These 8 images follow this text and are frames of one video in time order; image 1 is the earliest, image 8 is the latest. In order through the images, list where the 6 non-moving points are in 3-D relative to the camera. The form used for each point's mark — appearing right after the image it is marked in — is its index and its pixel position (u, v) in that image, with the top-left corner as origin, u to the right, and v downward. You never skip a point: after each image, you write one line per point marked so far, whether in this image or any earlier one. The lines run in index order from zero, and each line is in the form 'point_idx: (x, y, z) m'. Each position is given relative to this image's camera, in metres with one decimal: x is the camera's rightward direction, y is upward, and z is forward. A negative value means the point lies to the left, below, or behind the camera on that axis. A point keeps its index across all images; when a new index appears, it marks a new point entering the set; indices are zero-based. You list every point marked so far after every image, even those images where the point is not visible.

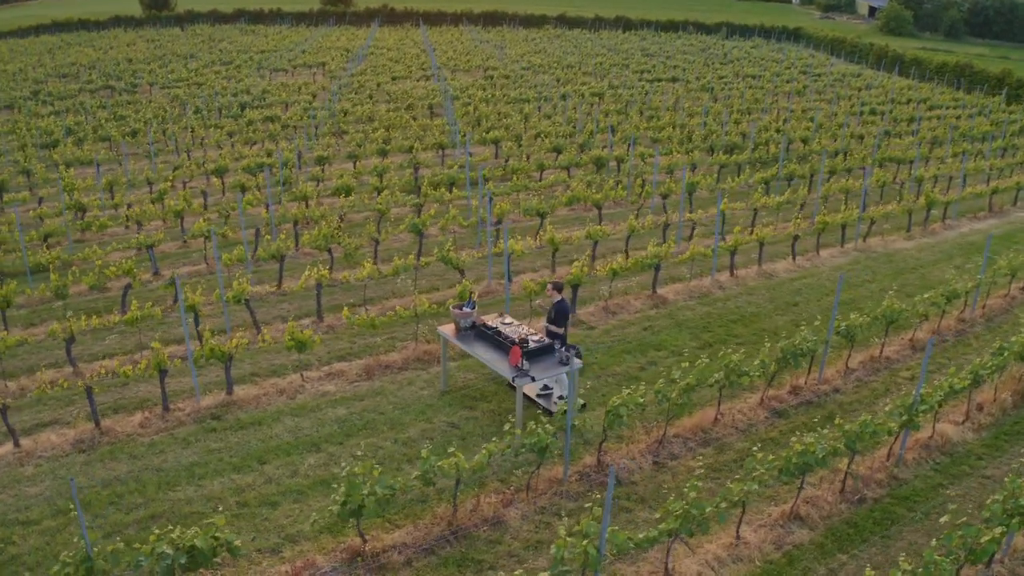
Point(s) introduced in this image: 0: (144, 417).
0: (-4.7, -1.7, +11.2) m
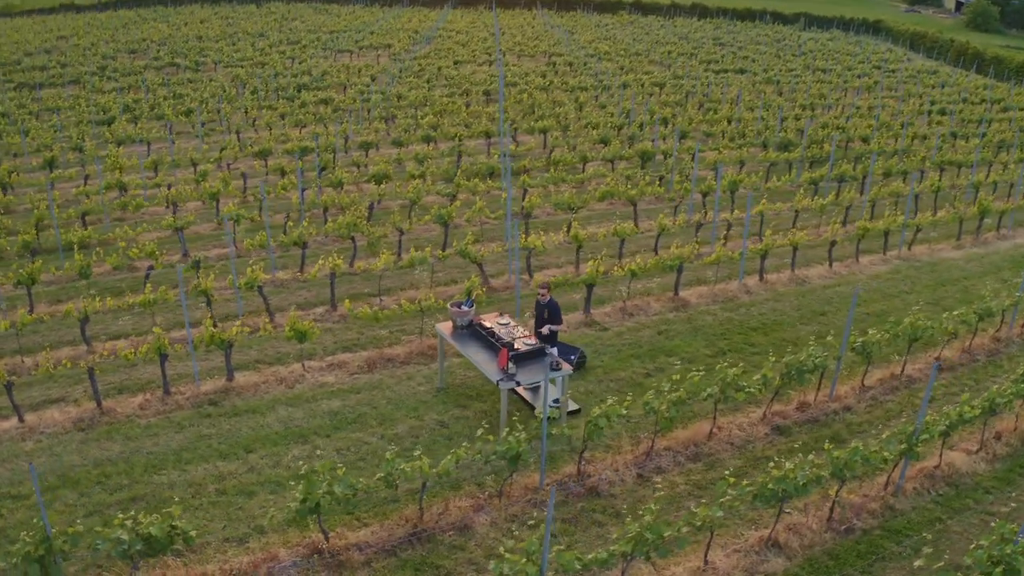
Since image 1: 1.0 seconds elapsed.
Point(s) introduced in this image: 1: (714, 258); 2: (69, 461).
0: (-4.8, -1.5, +11.4) m
1: (+3.8, +0.6, +16.1) m
2: (-5.2, -2.0, +10.1) m
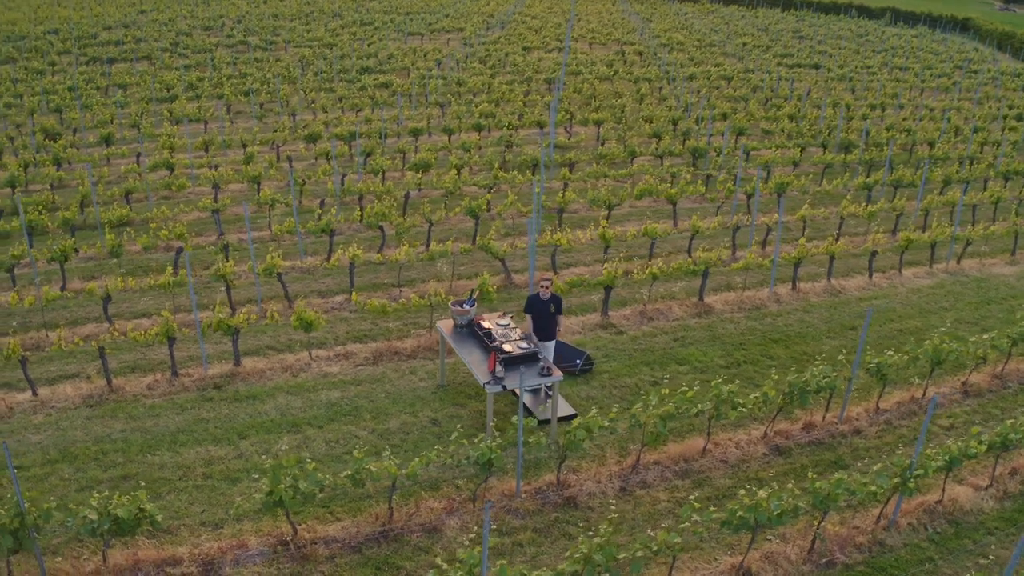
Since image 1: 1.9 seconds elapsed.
0: (-4.9, -1.3, +11.7) m
1: (+4.2, +0.5, +15.7) m
2: (-5.3, -1.8, +10.4) m
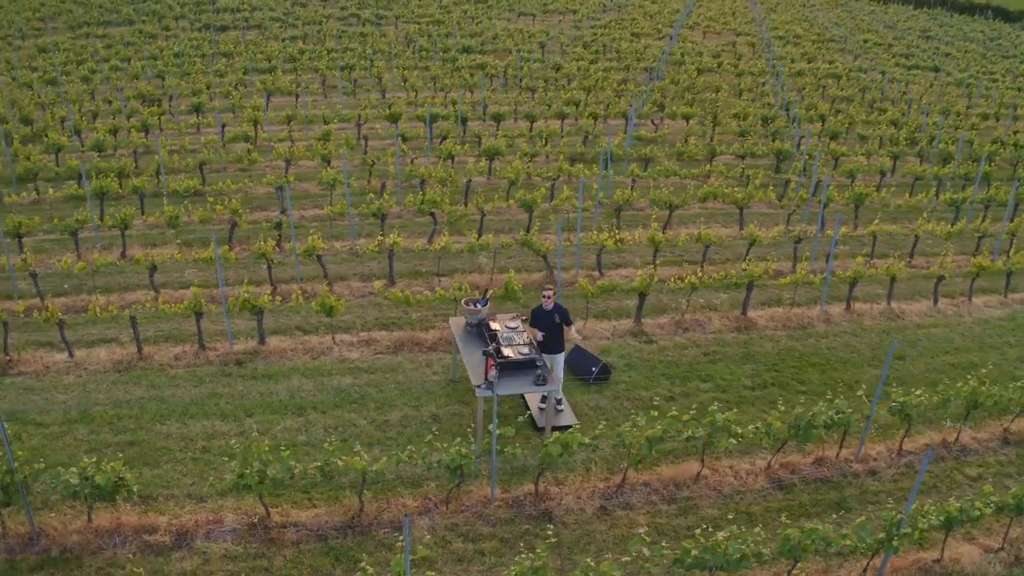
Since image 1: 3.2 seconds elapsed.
0: (-4.7, -0.9, +12.2) m
1: (+4.9, +0.2, +15.0) m
2: (-5.4, -1.4, +11.0) m
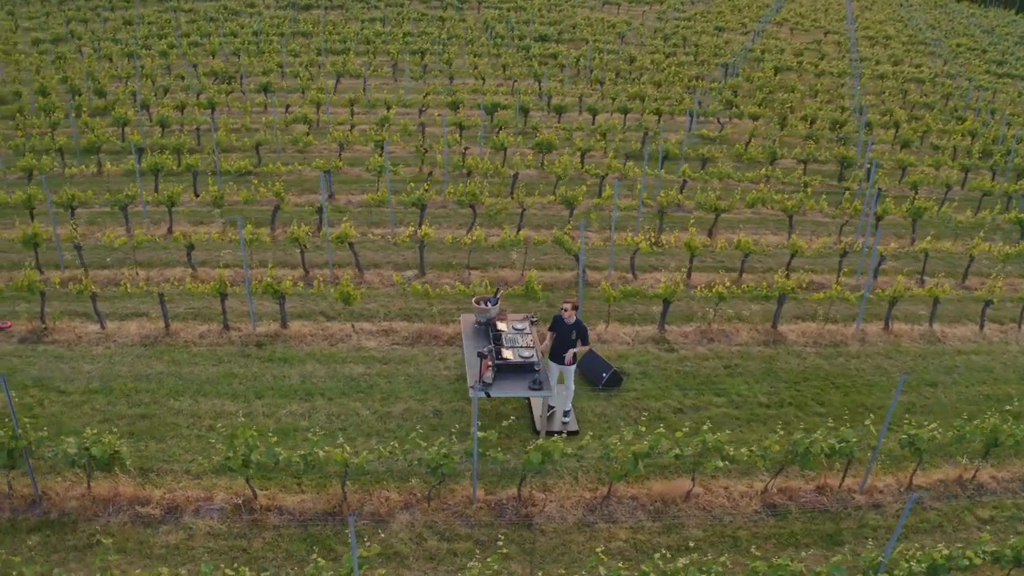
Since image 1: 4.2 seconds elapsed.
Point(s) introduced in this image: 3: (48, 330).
0: (-4.5, -0.6, +12.6) m
1: (+5.4, -0.1, +14.5) m
2: (-5.3, -1.1, +11.5) m
3: (-6.5, -0.6, +12.1) m
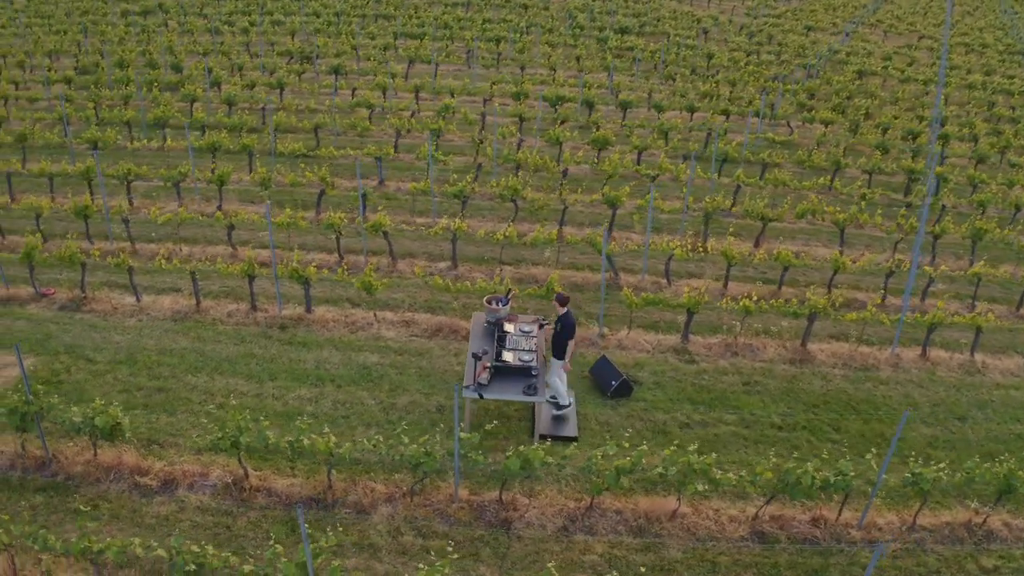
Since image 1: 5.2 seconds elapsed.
0: (-4.2, -0.3, +13.1) m
1: (+5.8, -0.5, +14.0) m
2: (-5.2, -0.8, +12.1) m
3: (-6.3, -0.2, +12.7) m
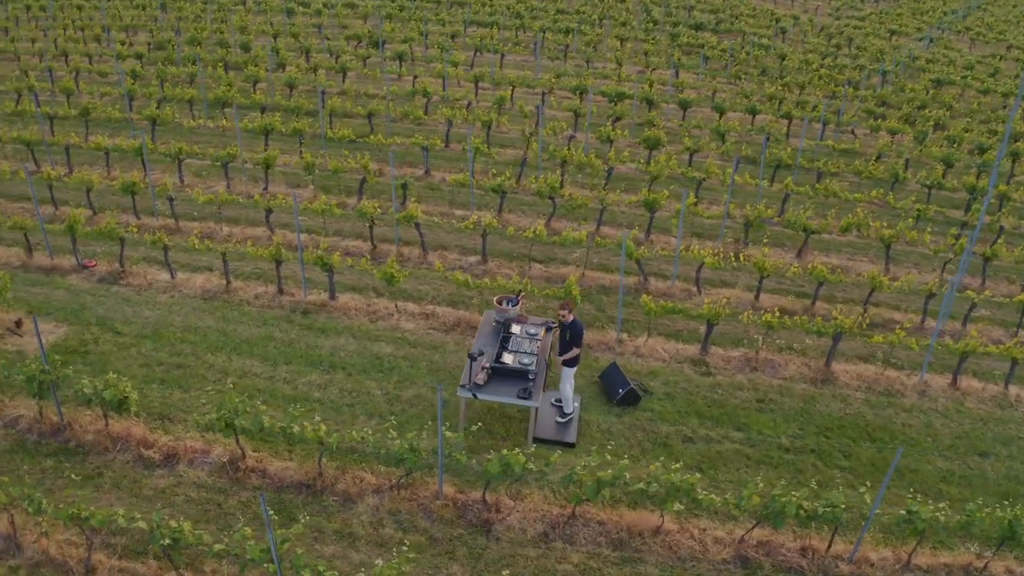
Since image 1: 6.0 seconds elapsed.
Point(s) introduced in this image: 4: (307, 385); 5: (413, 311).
0: (-3.9, 0.0, +13.5) m
1: (+6.1, -0.8, +13.5) m
2: (-5.0, -0.4, +12.6) m
3: (-6.0, +0.2, +13.3) m
4: (-2.8, -1.3, +11.6) m
5: (-1.6, -0.4, +13.6) m
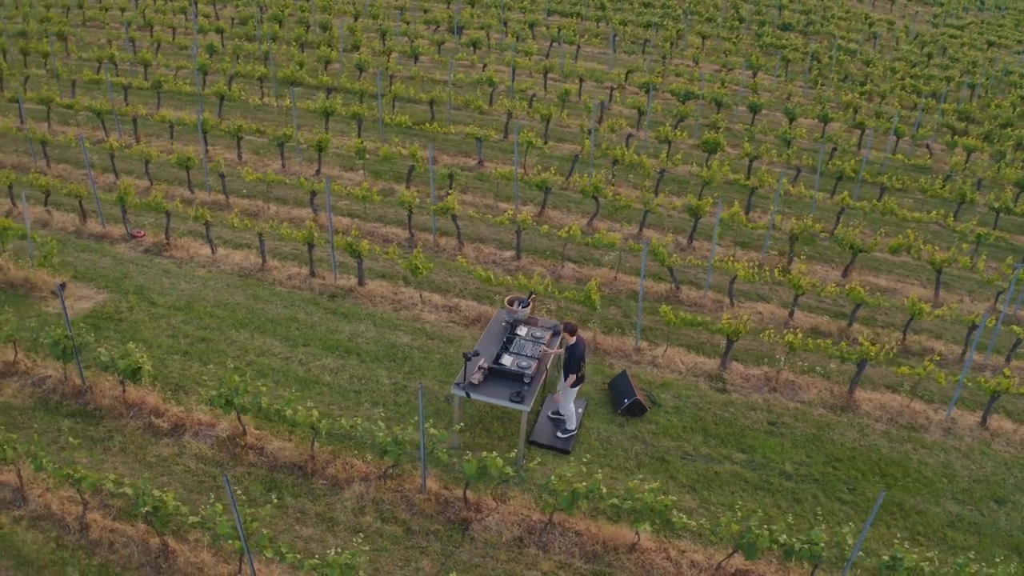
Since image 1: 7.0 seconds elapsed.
0: (-3.6, +0.3, +14.0) m
1: (+6.3, -1.3, +13.0) m
2: (-4.7, -0.1, +13.2) m
3: (-5.6, +0.7, +14.0) m
4: (-2.7, -1.1, +12.0) m
5: (-1.2, -0.2, +13.8) m
